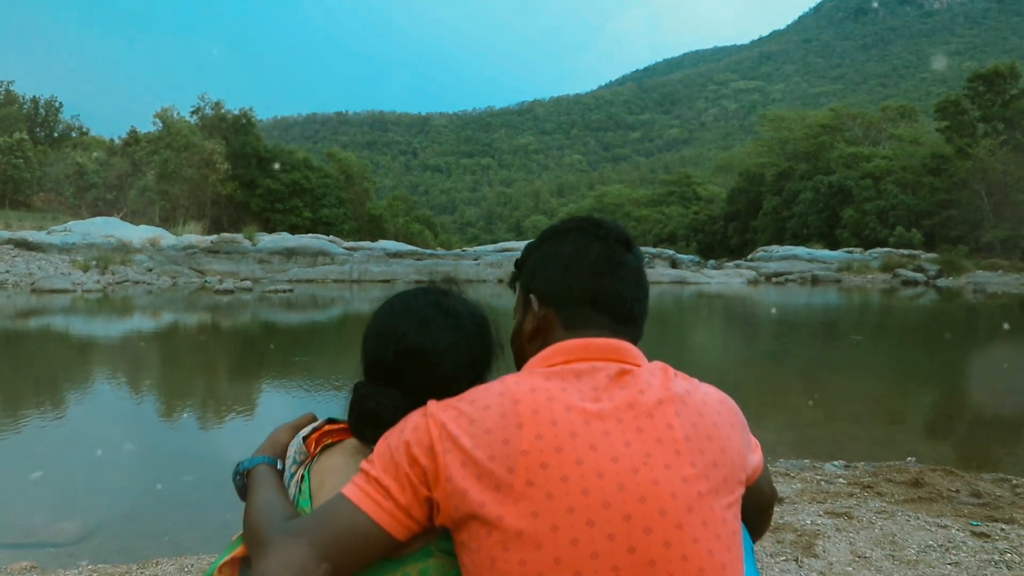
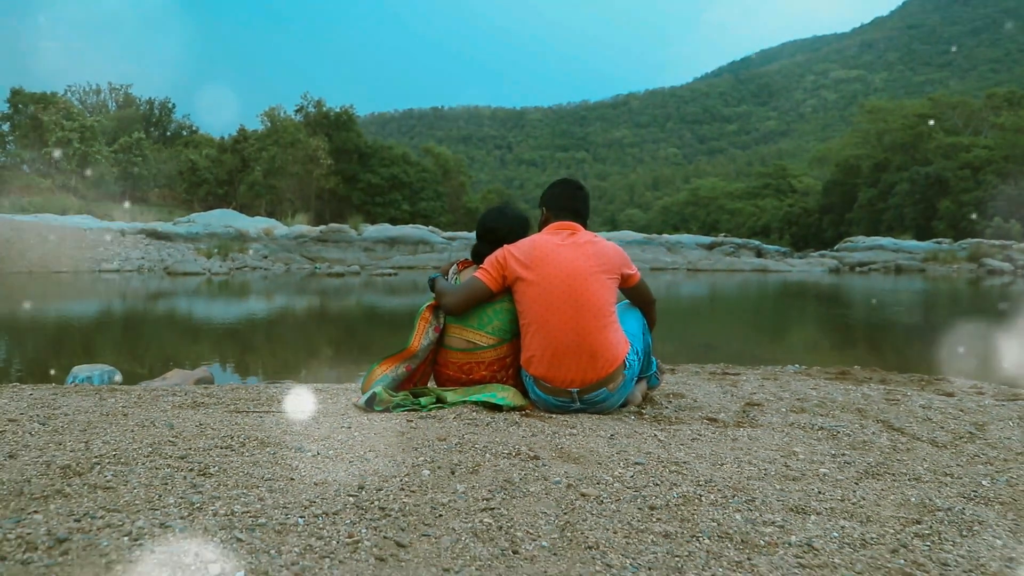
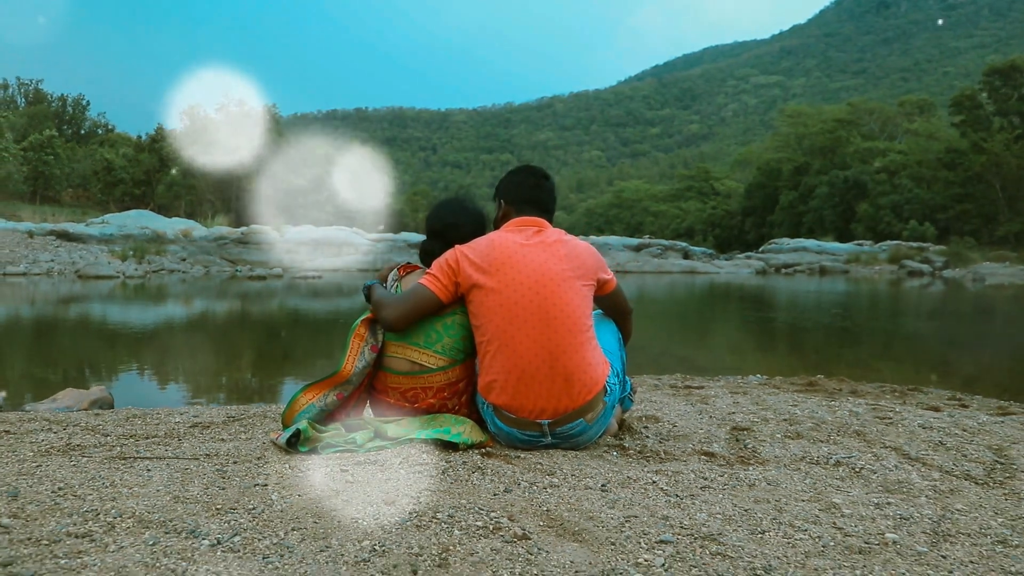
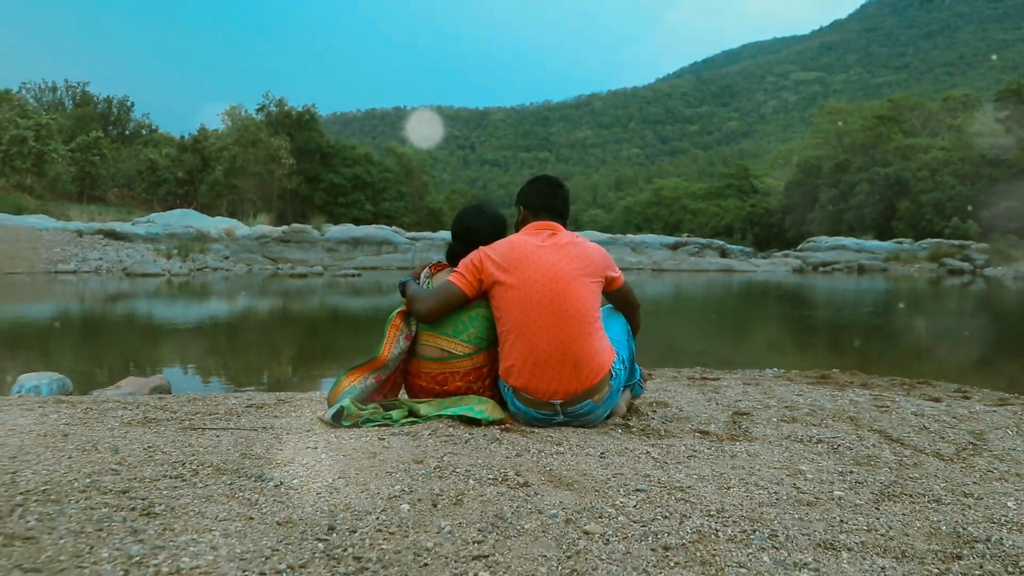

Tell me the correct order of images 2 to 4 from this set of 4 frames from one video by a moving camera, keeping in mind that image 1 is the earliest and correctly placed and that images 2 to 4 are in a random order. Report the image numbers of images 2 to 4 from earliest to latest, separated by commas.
3, 4, 2
